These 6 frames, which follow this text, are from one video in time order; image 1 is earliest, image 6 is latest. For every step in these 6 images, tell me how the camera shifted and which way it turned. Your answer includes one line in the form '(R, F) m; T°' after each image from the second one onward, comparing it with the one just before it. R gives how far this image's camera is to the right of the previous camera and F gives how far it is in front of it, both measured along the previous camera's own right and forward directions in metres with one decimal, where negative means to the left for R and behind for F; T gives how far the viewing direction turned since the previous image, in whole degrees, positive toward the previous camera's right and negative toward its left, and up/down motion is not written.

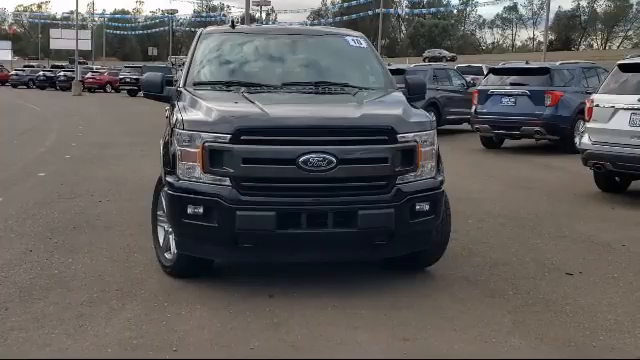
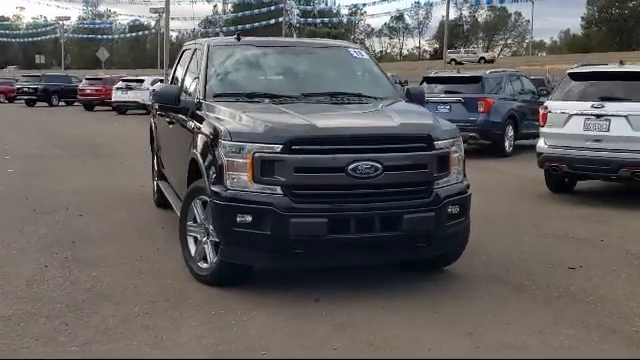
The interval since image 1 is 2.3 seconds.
(-1.1, -0.1) m; +8°
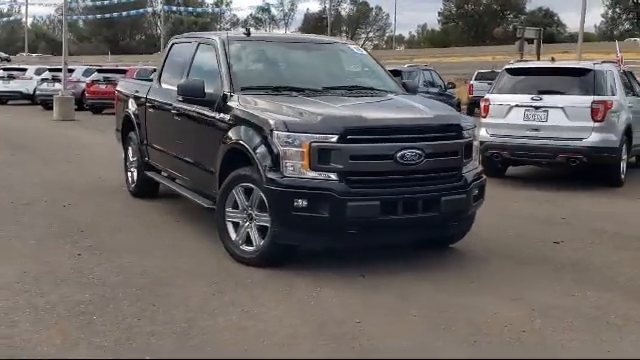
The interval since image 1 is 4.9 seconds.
(-1.4, -0.4) m; +10°
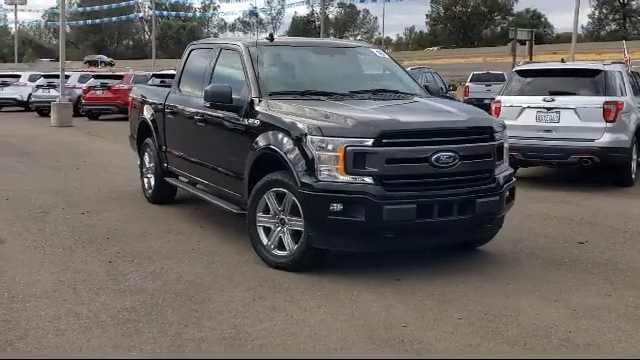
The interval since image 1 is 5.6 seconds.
(-0.4, 0.0) m; +1°
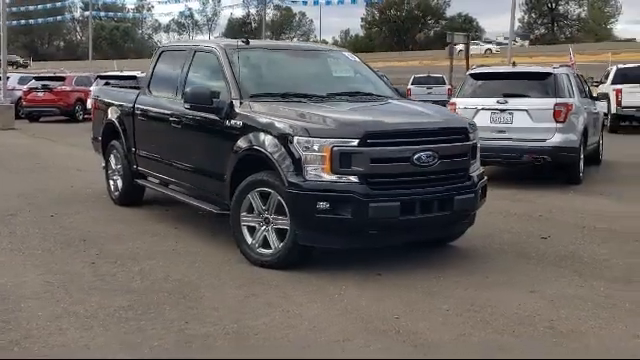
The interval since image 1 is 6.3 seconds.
(-0.4, -0.2) m; +5°
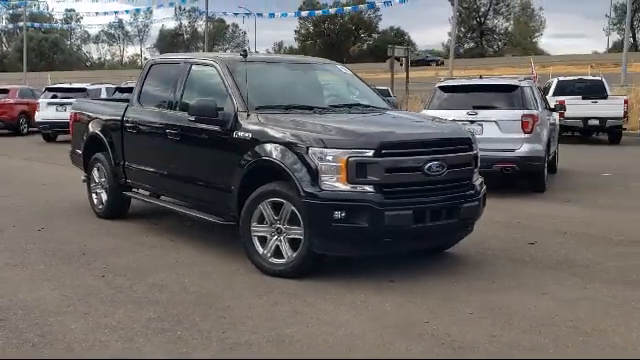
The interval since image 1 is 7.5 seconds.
(-0.7, -0.1) m; +5°
